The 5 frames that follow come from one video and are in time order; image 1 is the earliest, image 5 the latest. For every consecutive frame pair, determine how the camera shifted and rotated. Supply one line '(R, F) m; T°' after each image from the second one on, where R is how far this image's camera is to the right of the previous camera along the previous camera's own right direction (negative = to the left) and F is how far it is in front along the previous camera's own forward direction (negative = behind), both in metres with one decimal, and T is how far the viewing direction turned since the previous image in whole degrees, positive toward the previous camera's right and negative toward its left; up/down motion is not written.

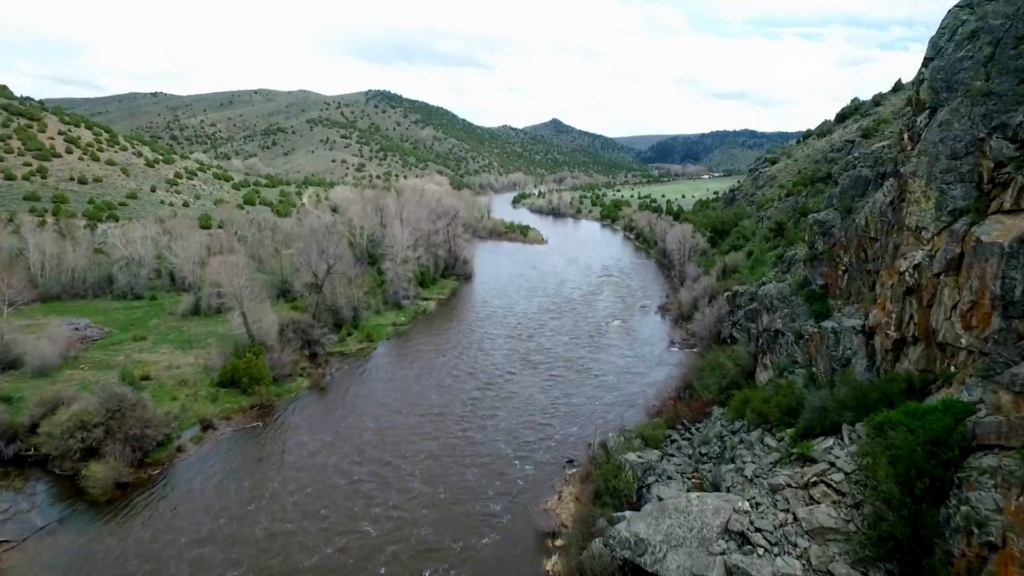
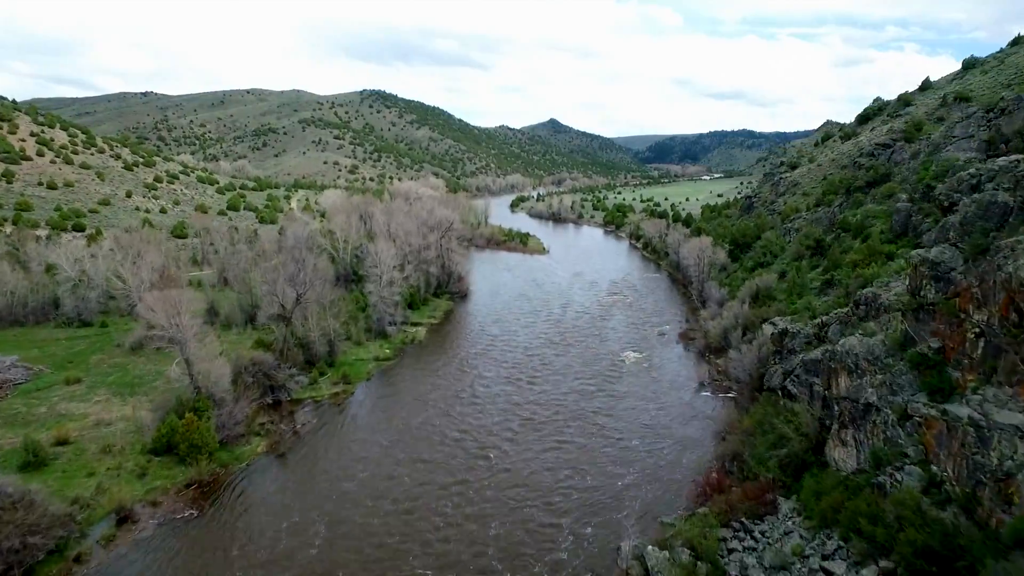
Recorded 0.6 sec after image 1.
(-0.2, +4.4) m; 0°
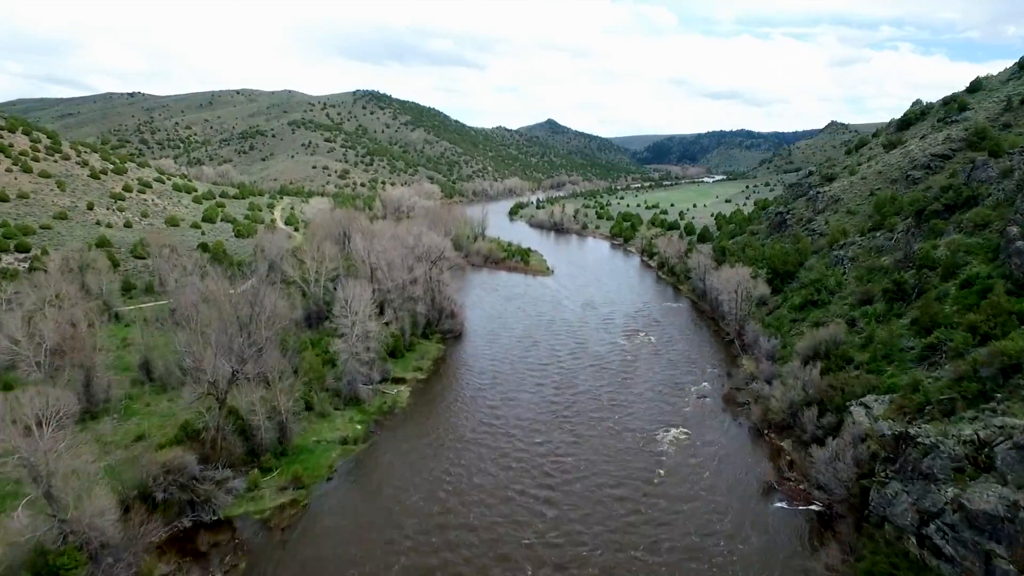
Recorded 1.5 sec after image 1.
(-0.3, +6.2) m; 0°
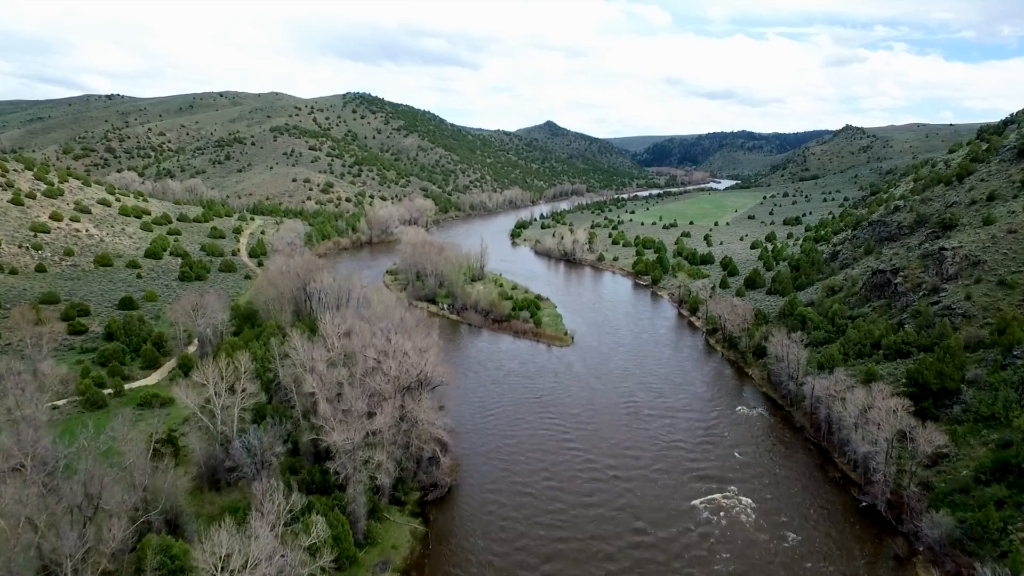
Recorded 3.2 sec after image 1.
(-0.7, +12.3) m; 0°
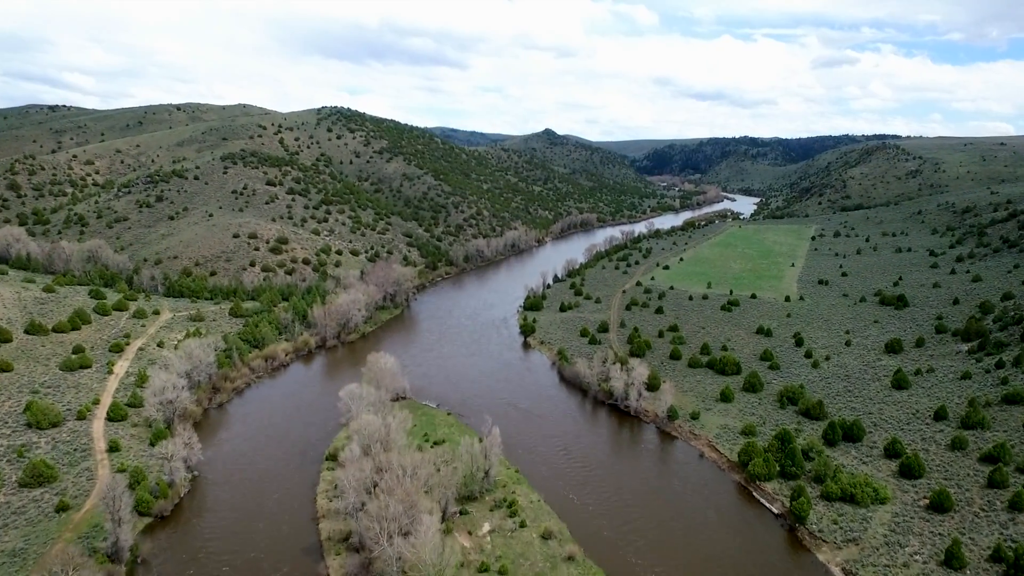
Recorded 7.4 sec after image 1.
(-1.8, +26.6) m; +1°
